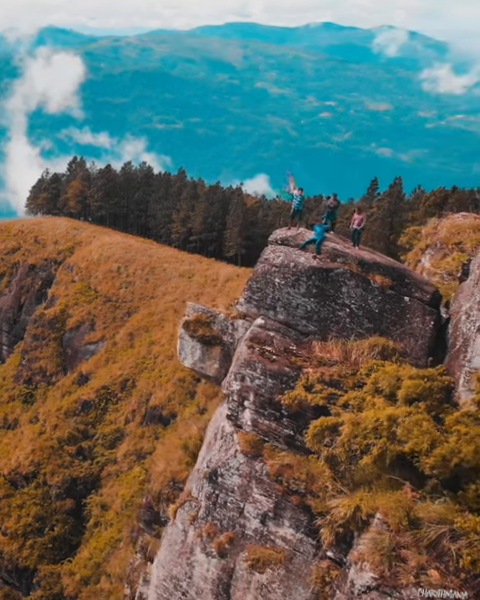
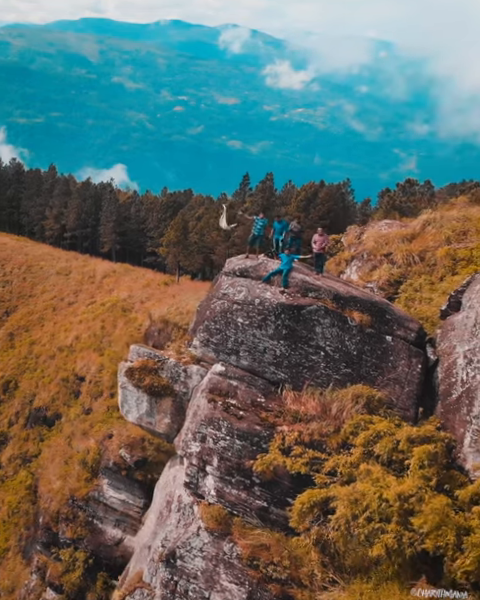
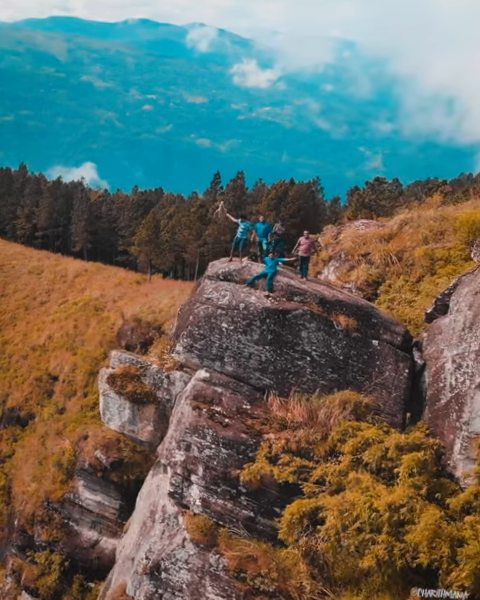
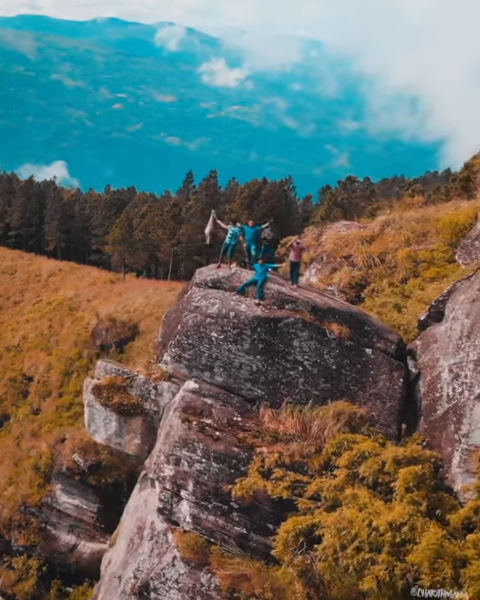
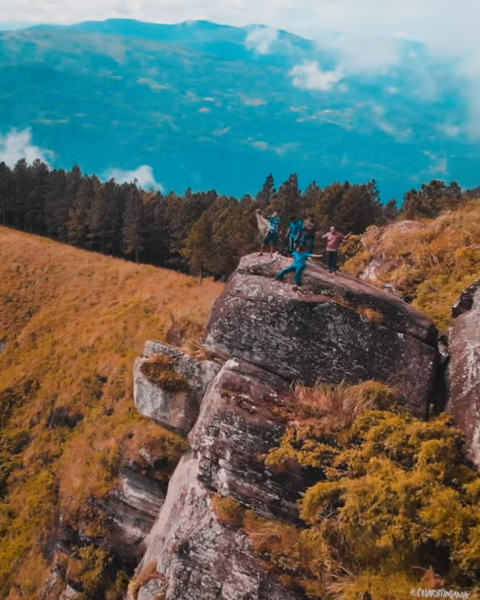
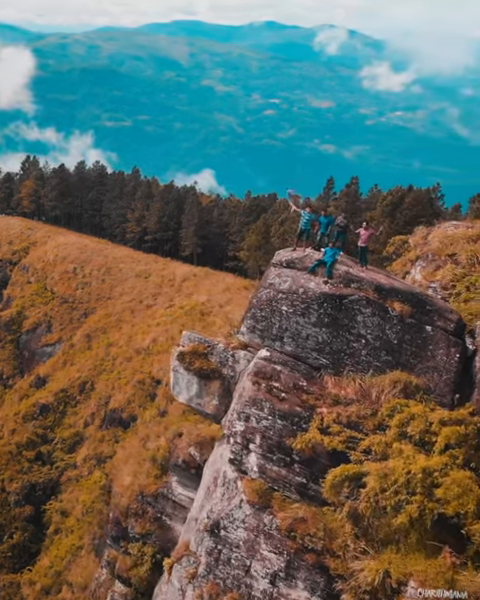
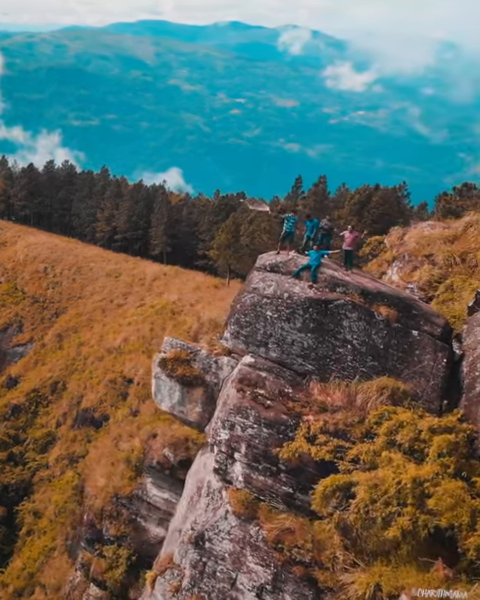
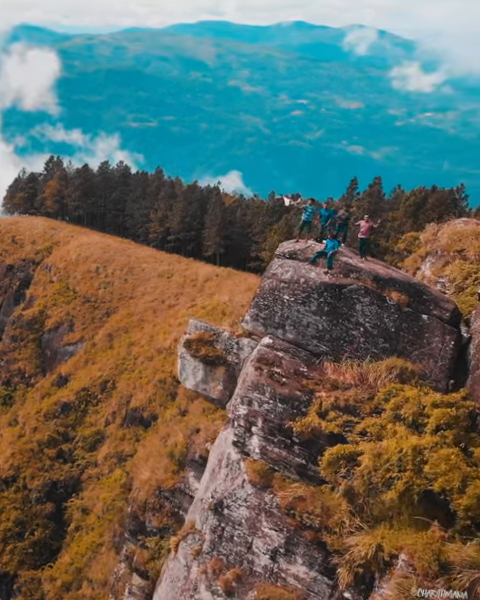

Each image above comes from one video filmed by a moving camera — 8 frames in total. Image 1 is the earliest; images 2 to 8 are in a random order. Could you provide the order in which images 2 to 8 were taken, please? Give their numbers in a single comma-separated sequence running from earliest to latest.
8, 6, 7, 5, 2, 3, 4
